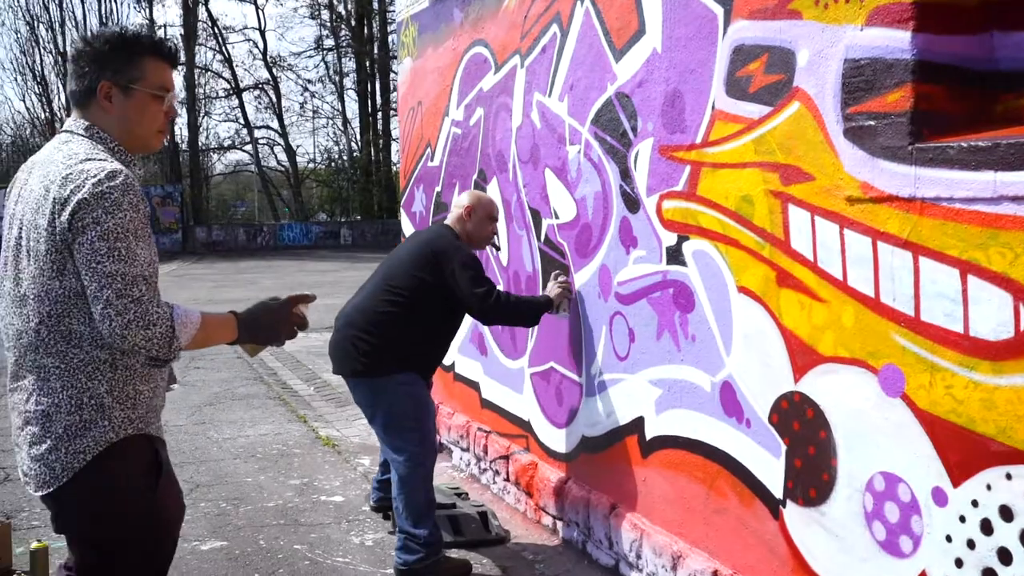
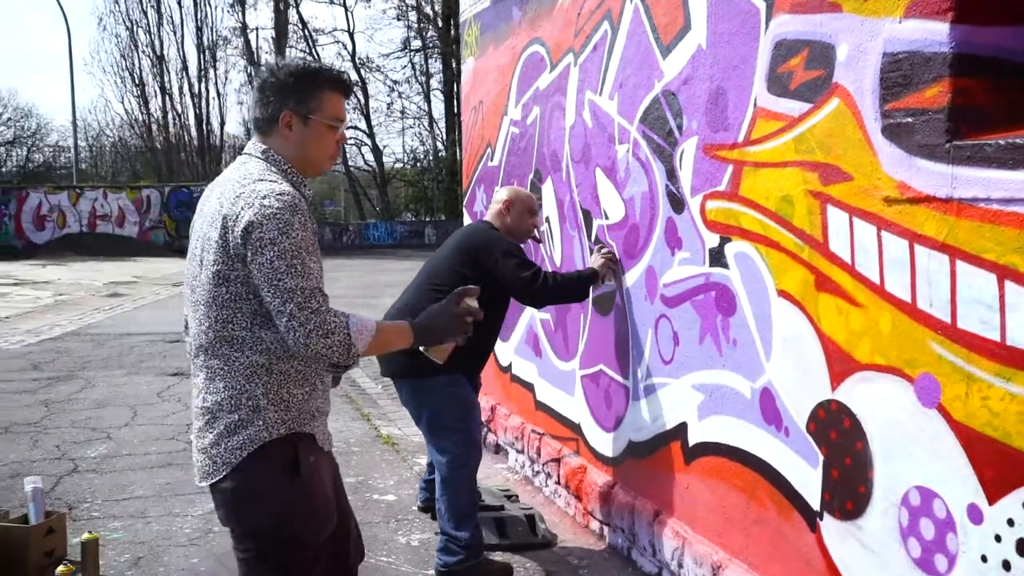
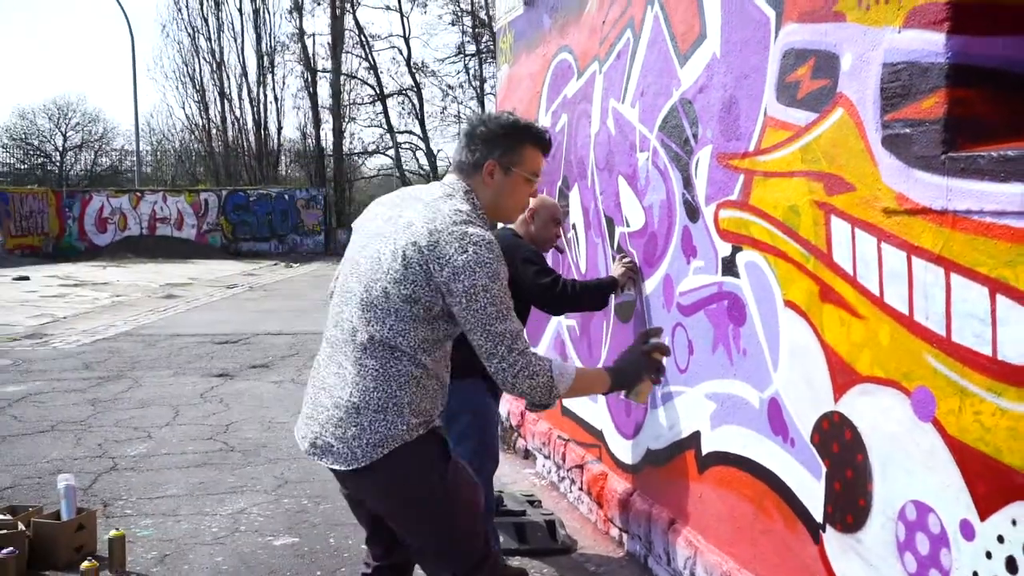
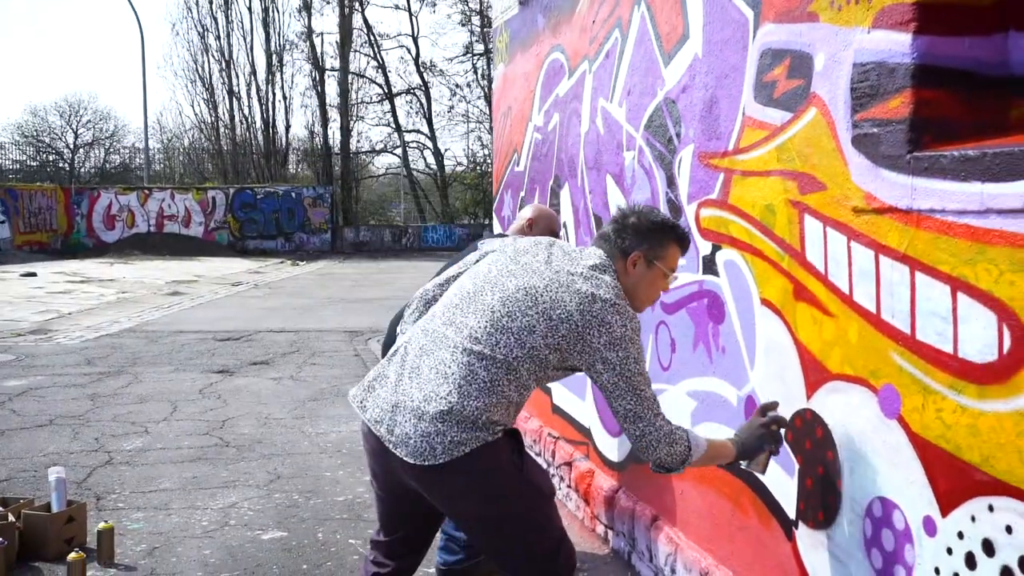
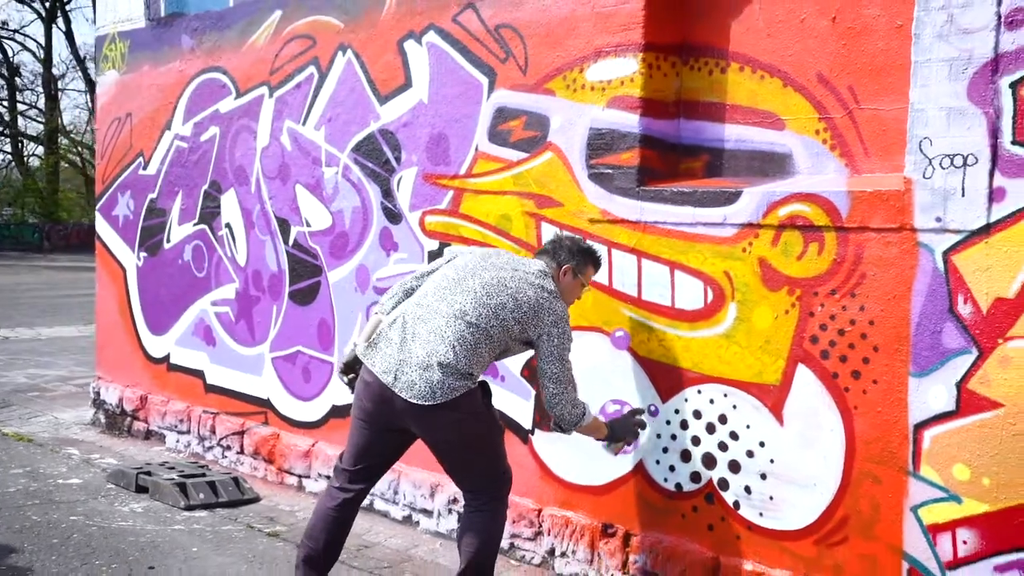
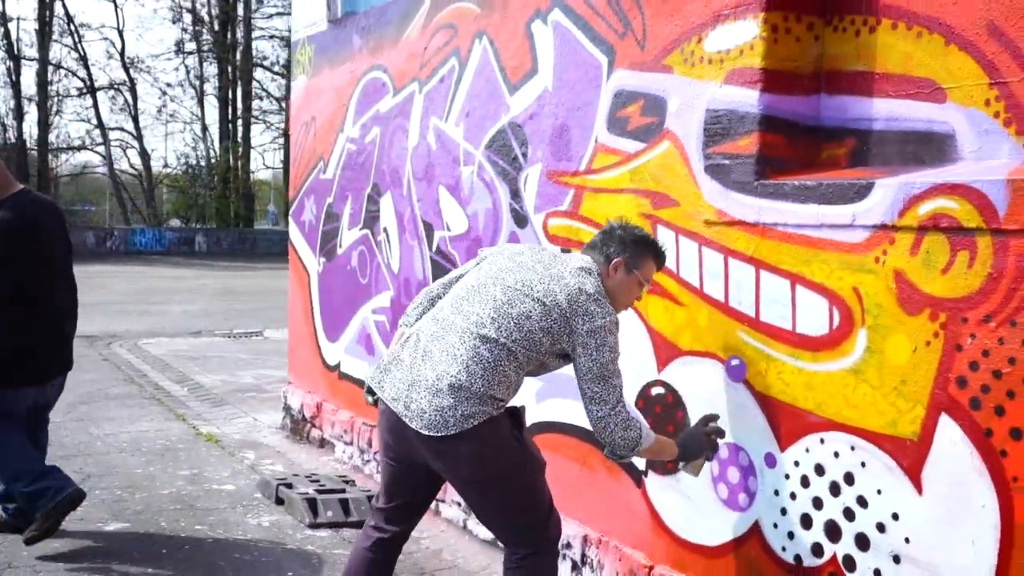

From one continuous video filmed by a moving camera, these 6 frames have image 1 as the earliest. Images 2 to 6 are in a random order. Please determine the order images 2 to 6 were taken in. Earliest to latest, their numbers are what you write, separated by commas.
2, 3, 4, 6, 5
